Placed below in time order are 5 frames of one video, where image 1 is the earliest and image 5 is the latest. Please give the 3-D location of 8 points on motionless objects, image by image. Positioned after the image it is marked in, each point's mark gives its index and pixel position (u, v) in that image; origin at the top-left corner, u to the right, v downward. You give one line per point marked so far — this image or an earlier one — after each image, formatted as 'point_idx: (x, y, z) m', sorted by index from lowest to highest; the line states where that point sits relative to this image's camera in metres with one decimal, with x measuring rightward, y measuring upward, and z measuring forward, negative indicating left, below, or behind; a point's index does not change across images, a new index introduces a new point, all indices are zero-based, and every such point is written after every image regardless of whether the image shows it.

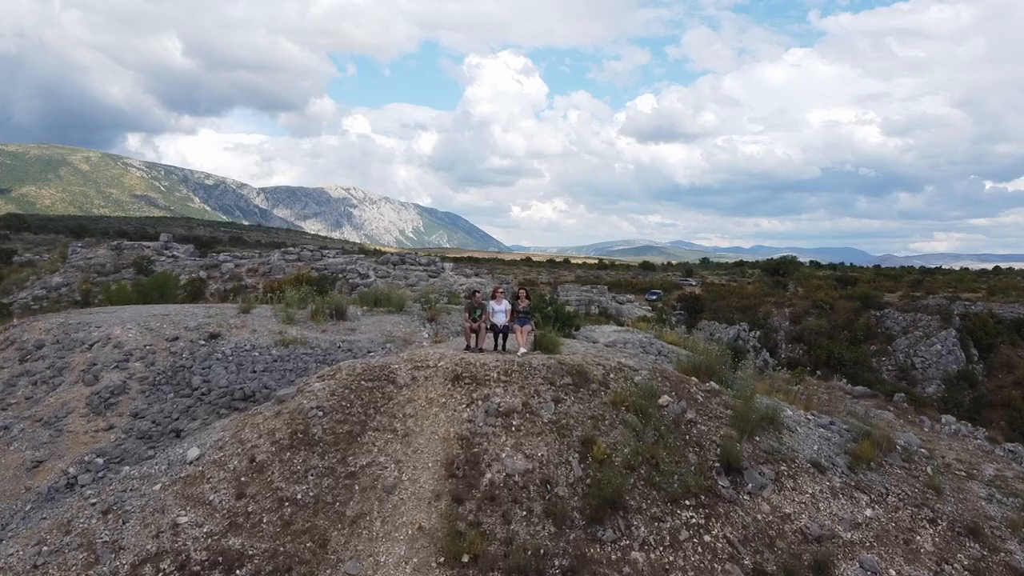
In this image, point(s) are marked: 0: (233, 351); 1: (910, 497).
0: (-4.6, -1.0, +9.8) m
1: (+4.3, -2.2, +6.4) m
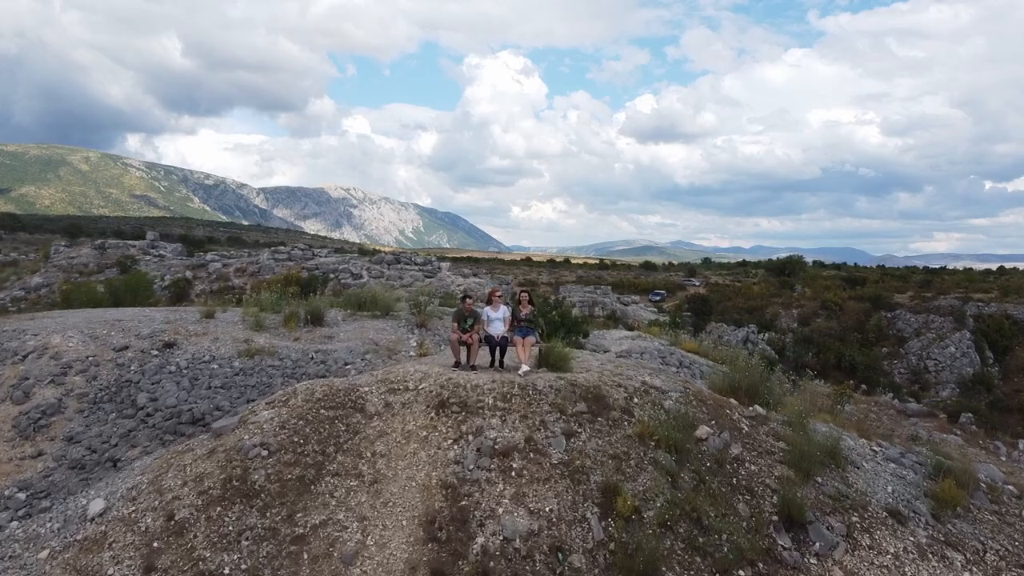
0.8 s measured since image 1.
0: (-4.6, -1.1, +8.4) m
1: (+4.3, -2.3, +5.1) m
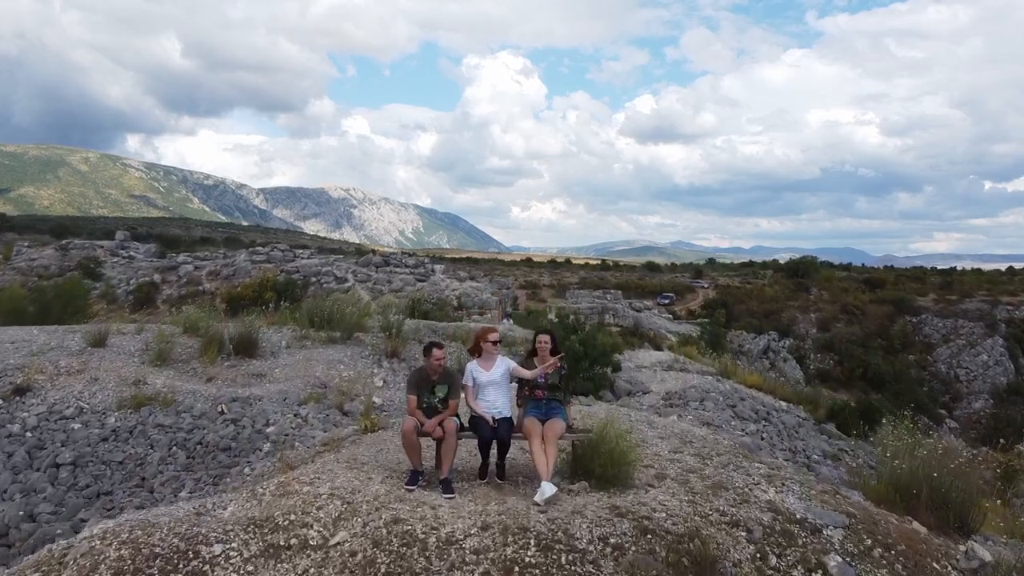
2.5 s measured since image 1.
0: (-4.5, -1.3, +5.7) m
1: (+4.3, -2.5, +2.4) m
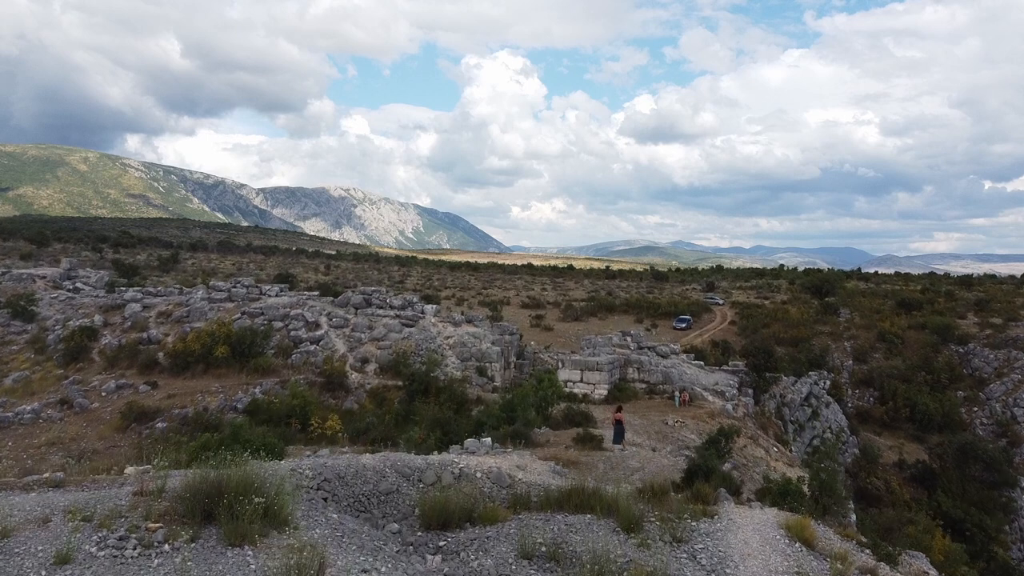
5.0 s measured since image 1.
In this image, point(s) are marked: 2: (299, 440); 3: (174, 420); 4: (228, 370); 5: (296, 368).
0: (-4.4, -3.0, +1.6) m
1: (+4.5, -4.2, -1.7) m
2: (-5.1, -3.7, +14.4) m
3: (-8.8, -3.5, +15.6) m
4: (-8.9, -2.6, +18.8) m
5: (-7.0, -2.6, +19.3) m
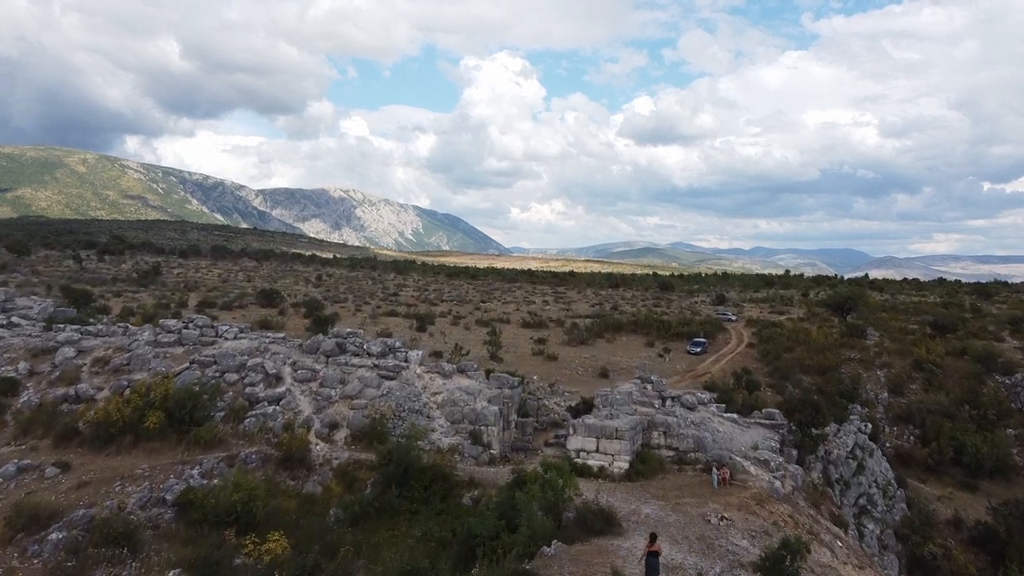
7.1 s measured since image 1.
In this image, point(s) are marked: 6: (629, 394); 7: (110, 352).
0: (-4.3, -4.3, -1.9) m
1: (+4.5, -5.5, -5.3) m
2: (-5.1, -5.0, +10.8) m
3: (-8.8, -4.8, +12.0) m
4: (-8.9, -4.0, +15.3) m
5: (-7.0, -4.0, +15.7) m
6: (+3.8, -3.4, +19.4) m
7: (-13.2, -2.1, +19.7) m
